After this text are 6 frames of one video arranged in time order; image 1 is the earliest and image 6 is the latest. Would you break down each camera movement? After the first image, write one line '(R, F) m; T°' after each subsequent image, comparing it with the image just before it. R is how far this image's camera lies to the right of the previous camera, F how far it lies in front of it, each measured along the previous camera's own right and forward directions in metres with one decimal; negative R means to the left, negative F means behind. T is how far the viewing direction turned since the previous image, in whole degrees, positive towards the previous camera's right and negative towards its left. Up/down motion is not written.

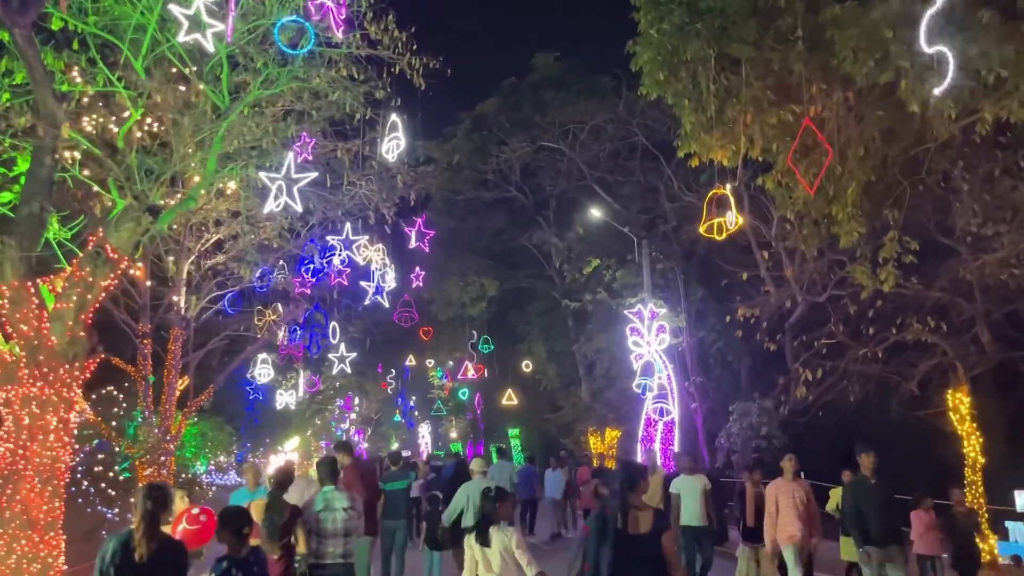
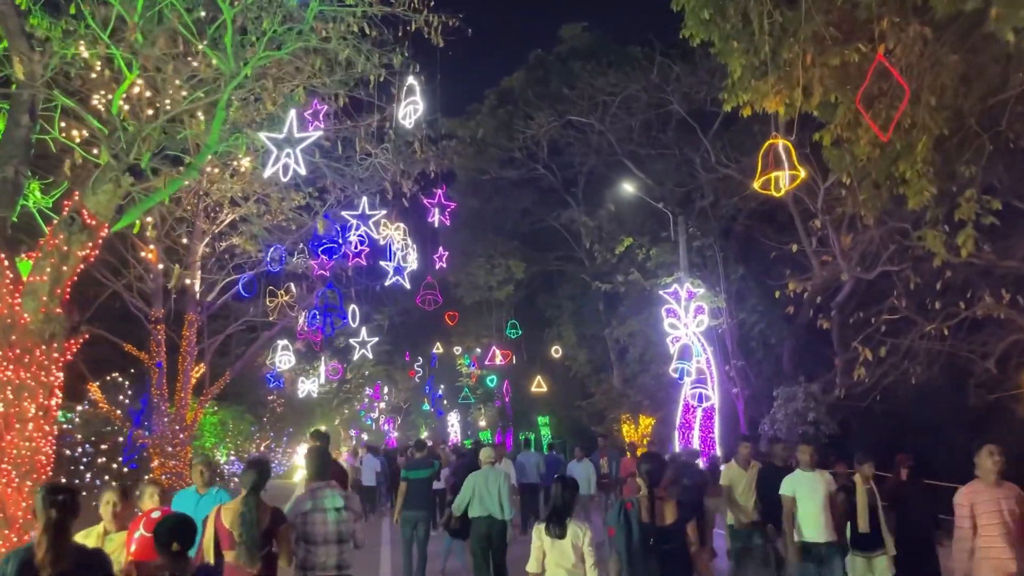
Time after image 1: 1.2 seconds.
(0.0, +1.3) m; -2°
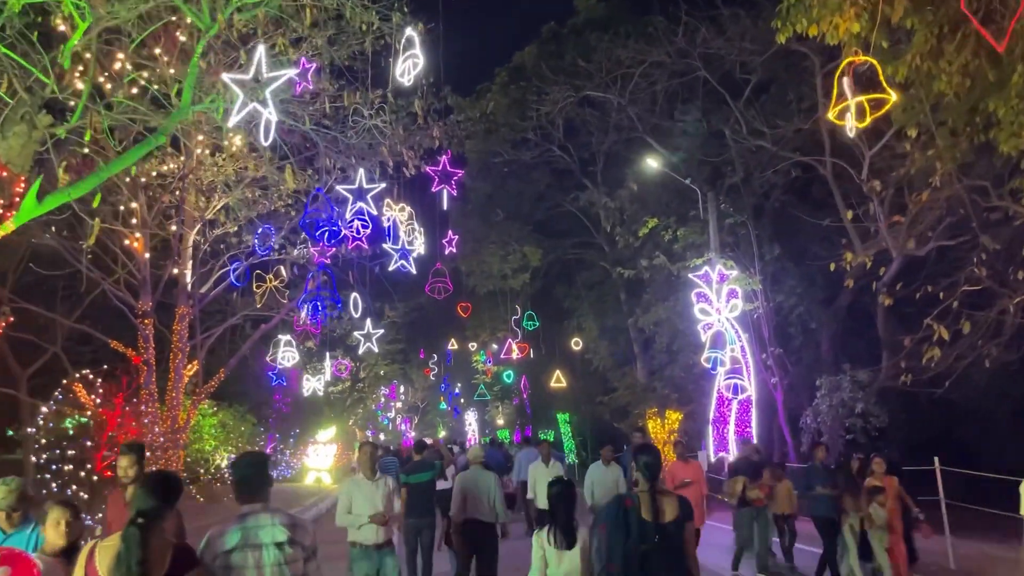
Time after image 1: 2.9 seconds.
(0.0, +1.9) m; -1°
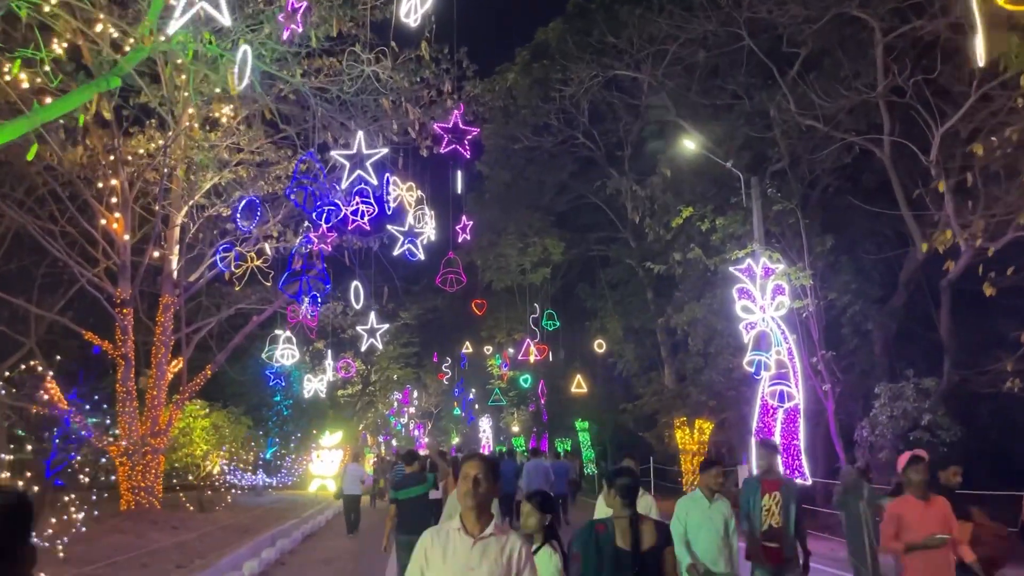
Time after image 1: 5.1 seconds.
(-0.1, +2.3) m; -1°
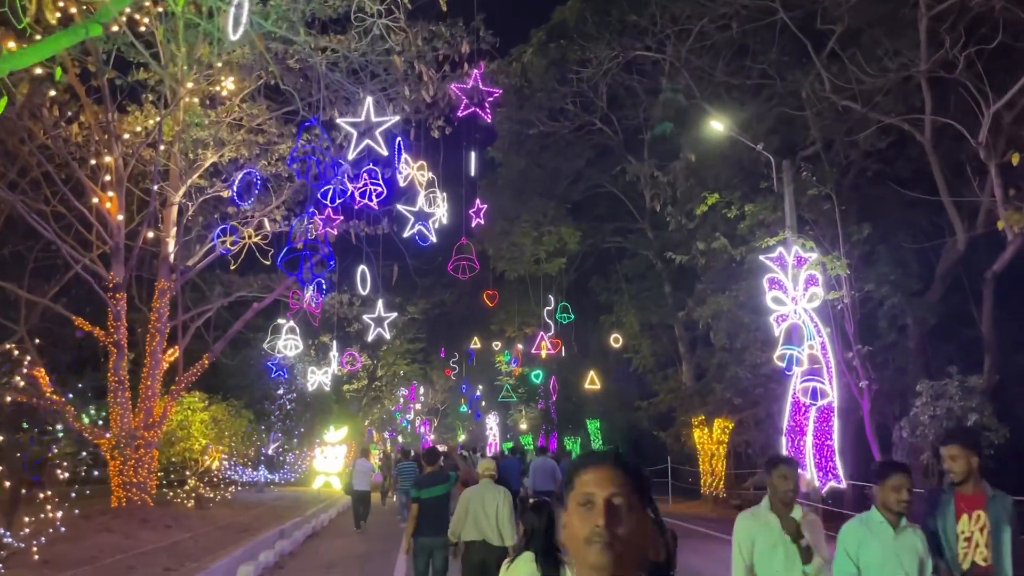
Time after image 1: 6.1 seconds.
(-0.2, +1.1) m; 0°
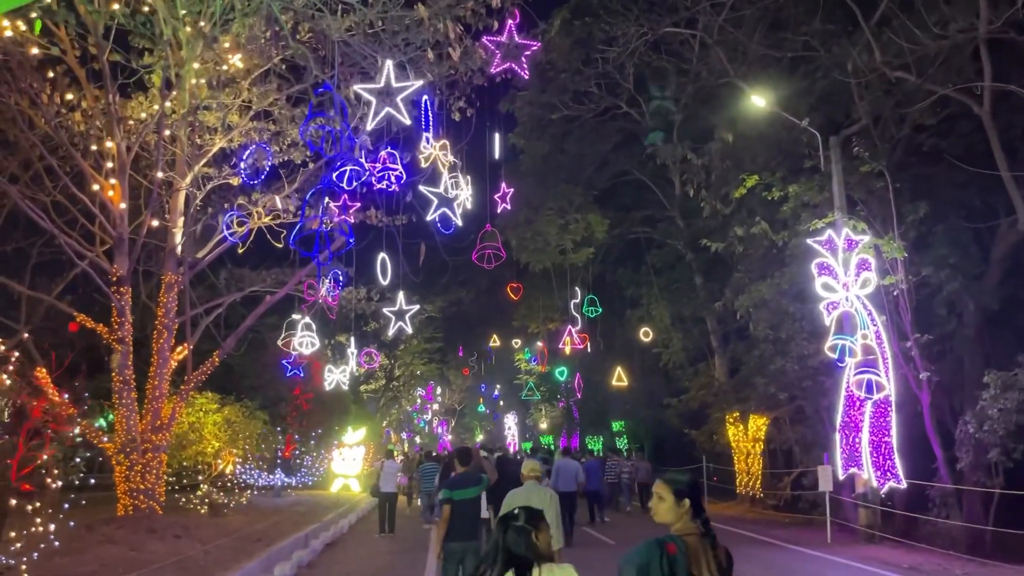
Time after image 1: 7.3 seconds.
(-0.3, +1.2) m; -1°
